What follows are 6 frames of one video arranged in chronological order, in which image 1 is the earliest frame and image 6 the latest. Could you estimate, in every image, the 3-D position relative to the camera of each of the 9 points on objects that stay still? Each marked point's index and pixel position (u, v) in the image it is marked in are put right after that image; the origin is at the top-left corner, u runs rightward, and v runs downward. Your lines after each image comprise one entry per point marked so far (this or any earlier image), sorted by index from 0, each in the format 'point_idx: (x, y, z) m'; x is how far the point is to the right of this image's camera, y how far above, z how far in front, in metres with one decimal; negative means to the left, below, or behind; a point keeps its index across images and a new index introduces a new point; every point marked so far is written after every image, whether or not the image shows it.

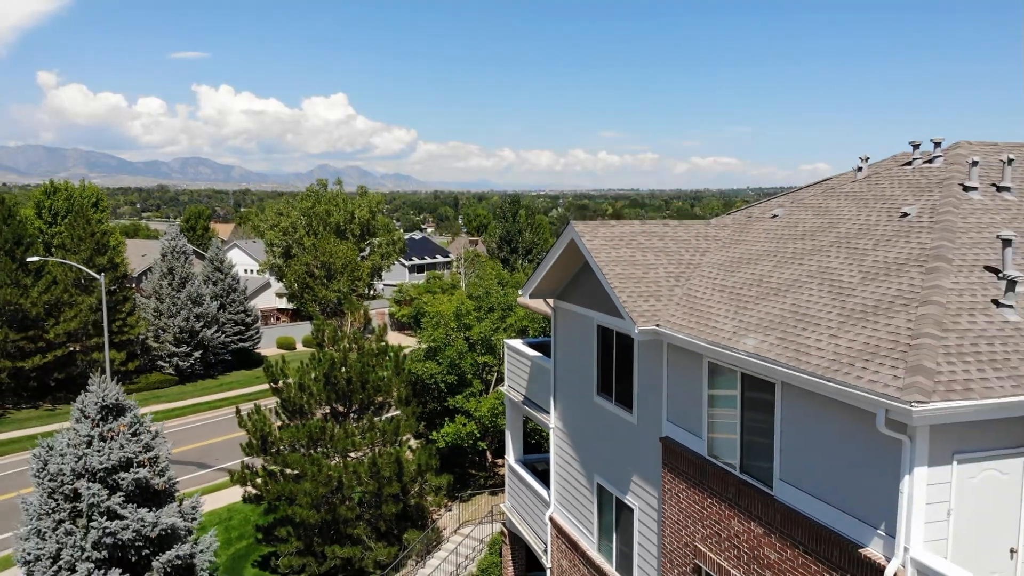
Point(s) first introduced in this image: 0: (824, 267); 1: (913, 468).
0: (+1.7, +0.1, +7.7) m
1: (+1.5, -0.7, +5.5) m
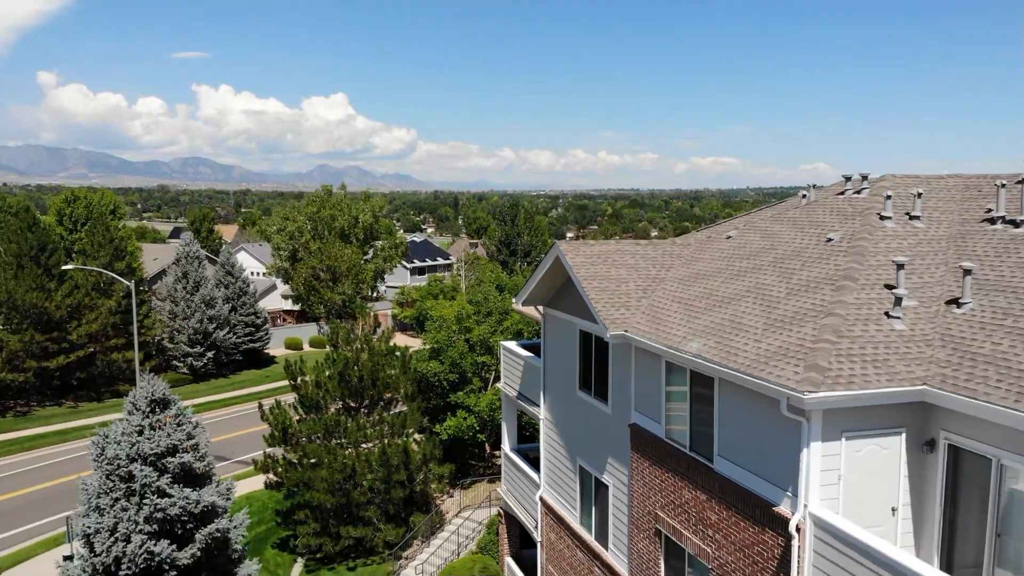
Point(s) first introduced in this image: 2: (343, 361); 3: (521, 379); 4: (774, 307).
0: (+1.6, 0.0, +9.4) m
1: (+1.5, -0.8, +7.2) m
2: (-2.1, -0.9, +17.8) m
3: (+0.1, -0.9, +14.8) m
4: (+1.6, -0.1, +8.7) m
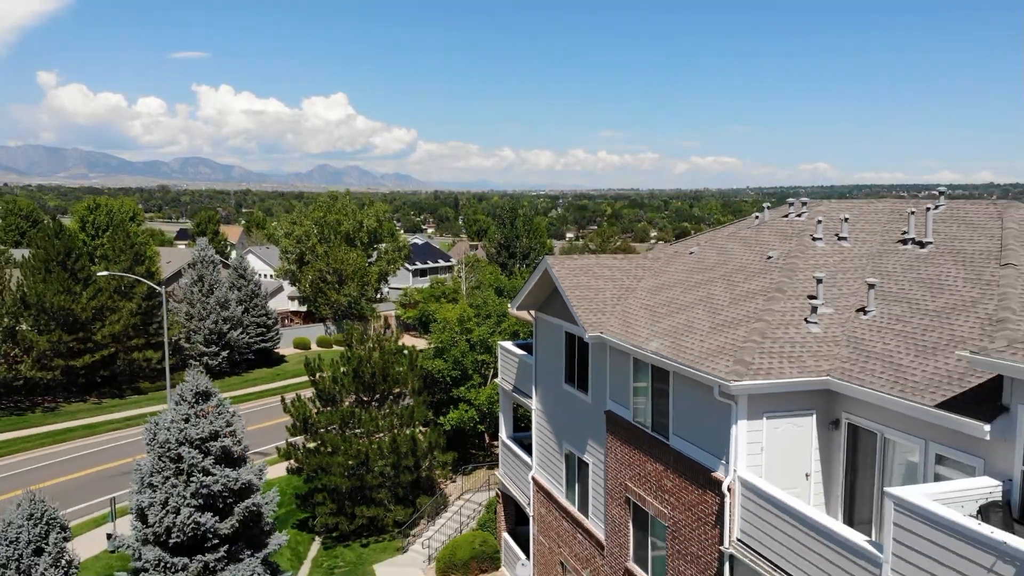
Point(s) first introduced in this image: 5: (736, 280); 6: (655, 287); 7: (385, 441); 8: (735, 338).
0: (+1.6, -0.1, +11.4) m
1: (+1.4, -0.9, +9.2) m
2: (-2.1, -1.0, +19.8) m
3: (+0.1, -1.0, +16.8) m
4: (+1.5, -0.2, +10.7) m
5: (+1.8, +0.1, +11.5) m
6: (+1.3, 0.0, +12.6) m
7: (-1.7, -2.0, +19.0) m
8: (+1.5, -0.3, +9.8) m
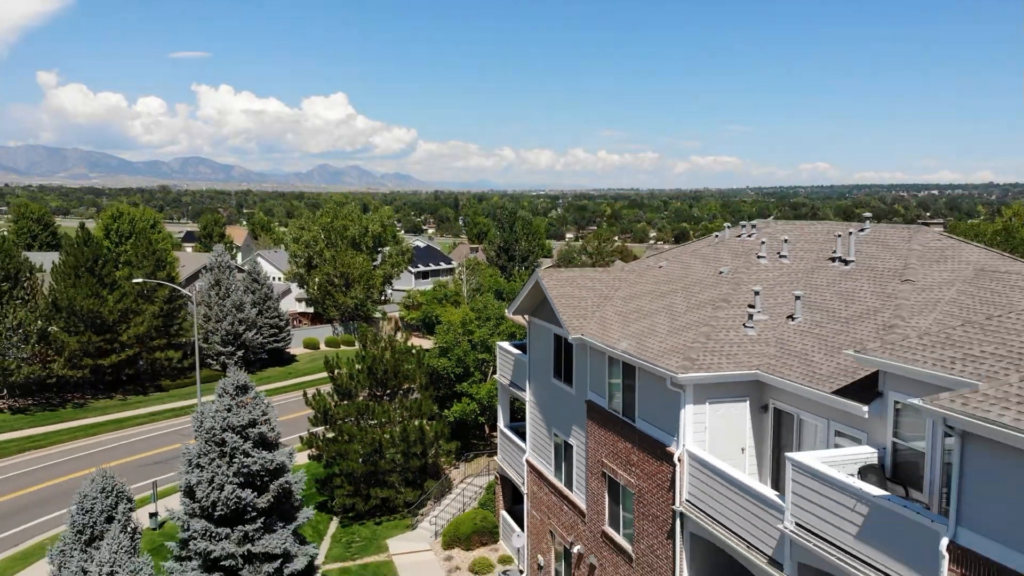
0: (+1.5, -0.1, +13.8) m
1: (+1.4, -0.9, +11.5) m
2: (-2.2, -1.1, +22.2) m
3: (0.0, -1.1, +19.2) m
4: (+1.5, -0.3, +13.1) m
5: (+1.8, 0.0, +13.9) m
6: (+1.2, -0.1, +15.0) m
7: (-1.7, -2.1, +21.4) m
8: (+1.5, -0.4, +12.2) m
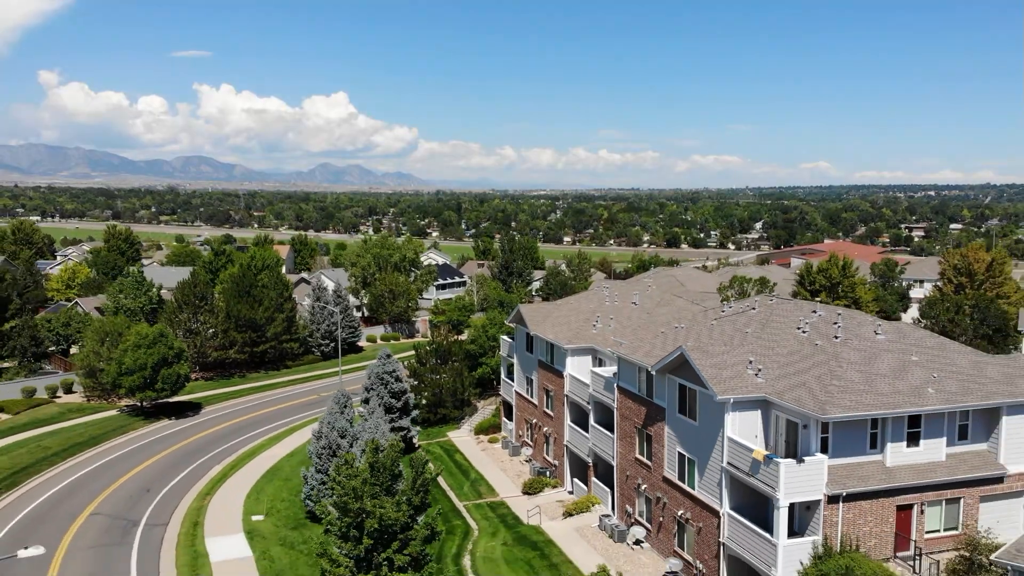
0: (+1.4, -0.8, +35.4) m
1: (+1.3, -1.6, +33.2) m
2: (-2.3, -1.7, +43.8) m
3: (-0.1, -1.8, +40.8) m
4: (+1.4, -0.9, +34.7) m
5: (+1.6, -0.7, +35.5) m
6: (+1.1, -0.7, +36.6) m
7: (-1.8, -2.8, +43.0) m
8: (+1.4, -1.1, +33.9) m
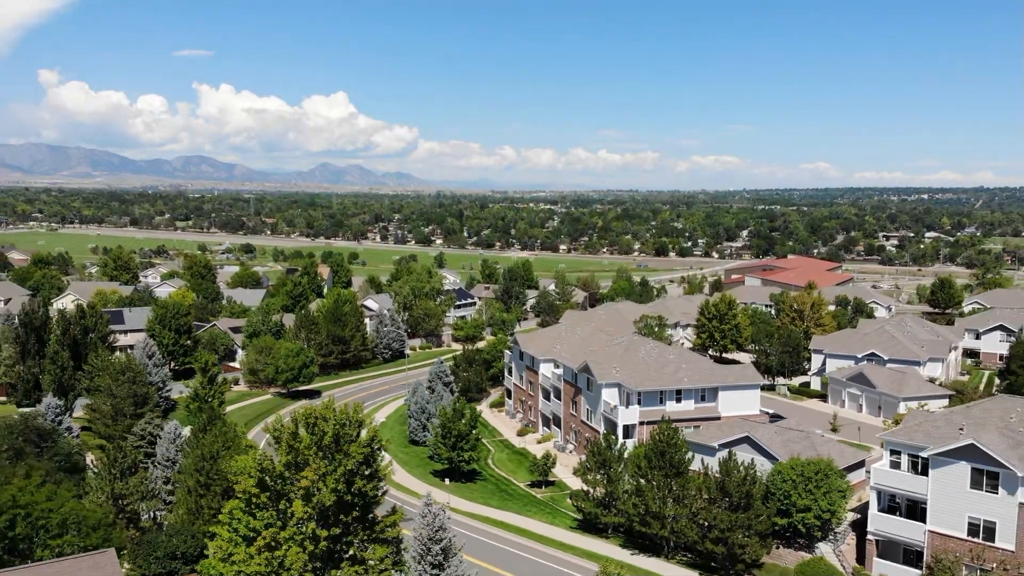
0: (+1.4, -2.6, +66.2) m
1: (+1.2, -3.4, +64.0) m
2: (-2.3, -3.5, +74.6) m
3: (-0.1, -3.6, +71.6) m
4: (+1.4, -2.7, +65.5) m
5: (+1.6, -2.5, +66.3) m
6: (+1.1, -2.5, +67.4) m
7: (-1.9, -4.6, +73.8) m
8: (+1.3, -2.9, +64.6) m
